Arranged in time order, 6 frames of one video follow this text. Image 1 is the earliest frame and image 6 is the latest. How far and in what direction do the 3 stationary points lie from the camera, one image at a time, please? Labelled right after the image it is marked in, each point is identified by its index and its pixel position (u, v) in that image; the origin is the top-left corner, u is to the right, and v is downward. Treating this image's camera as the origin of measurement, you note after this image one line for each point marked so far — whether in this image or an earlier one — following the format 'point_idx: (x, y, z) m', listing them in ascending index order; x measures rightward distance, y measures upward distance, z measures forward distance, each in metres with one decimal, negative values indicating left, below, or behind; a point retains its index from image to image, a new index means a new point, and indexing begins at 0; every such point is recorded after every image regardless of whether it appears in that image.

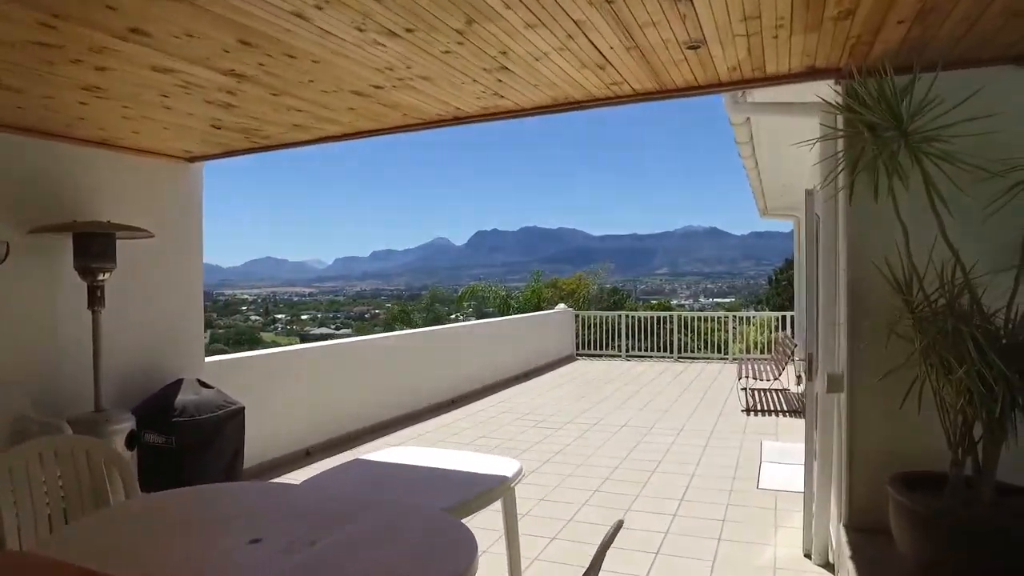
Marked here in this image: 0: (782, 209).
0: (+3.4, +1.0, +8.0) m
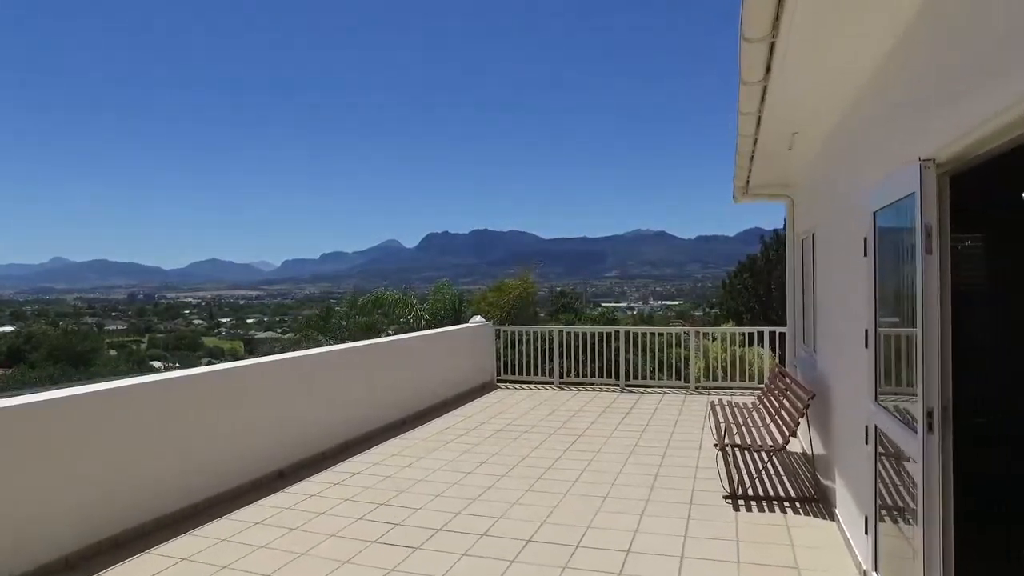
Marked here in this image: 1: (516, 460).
0: (+2.3, +0.9, +5.8) m
1: (+0.1, -1.3, +5.1) m
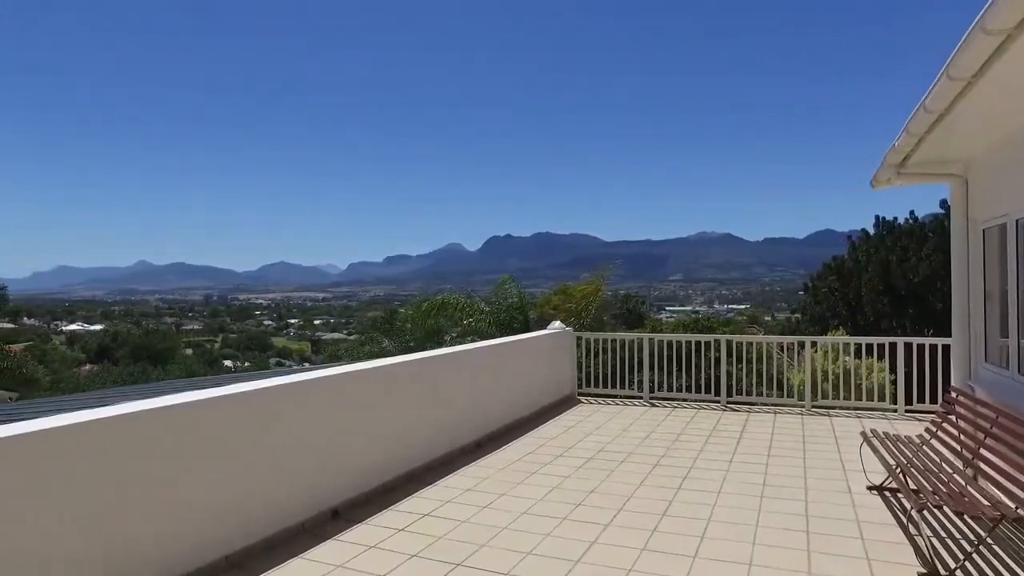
0: (+3.0, +0.9, +4.6) m
1: (+0.8, -1.3, +4.2) m
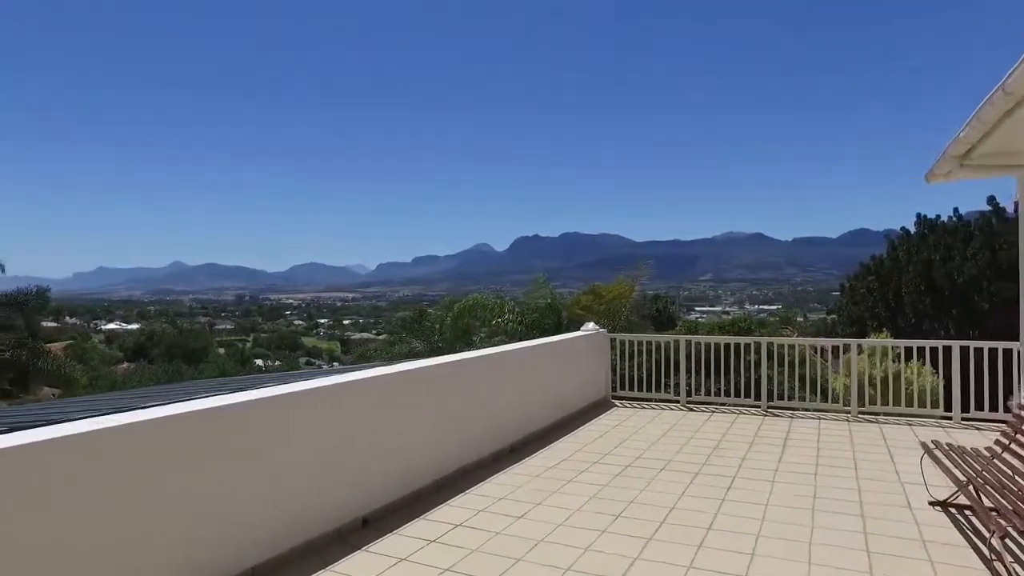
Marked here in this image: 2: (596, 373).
0: (+3.3, +0.9, +4.3) m
1: (+1.0, -1.3, +4.0) m
2: (+0.9, -1.0, +7.3) m
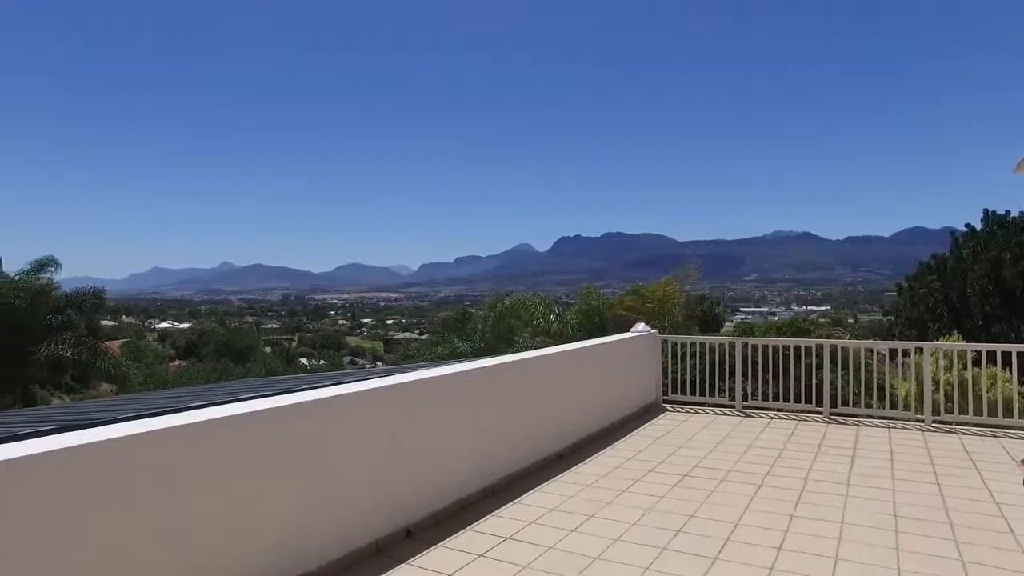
0: (+3.6, +0.9, +3.9) m
1: (+1.3, -1.3, +3.7) m
2: (+1.4, -1.0, +7.0) m
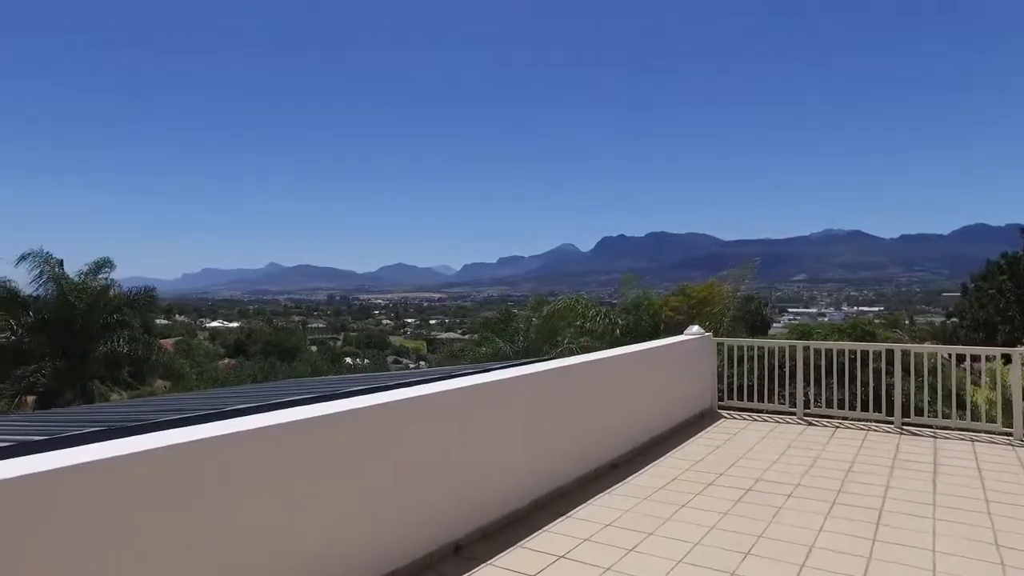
0: (+3.9, +0.9, +3.4) m
1: (+1.5, -1.3, +3.3) m
2: (+1.9, -1.0, +6.7) m
